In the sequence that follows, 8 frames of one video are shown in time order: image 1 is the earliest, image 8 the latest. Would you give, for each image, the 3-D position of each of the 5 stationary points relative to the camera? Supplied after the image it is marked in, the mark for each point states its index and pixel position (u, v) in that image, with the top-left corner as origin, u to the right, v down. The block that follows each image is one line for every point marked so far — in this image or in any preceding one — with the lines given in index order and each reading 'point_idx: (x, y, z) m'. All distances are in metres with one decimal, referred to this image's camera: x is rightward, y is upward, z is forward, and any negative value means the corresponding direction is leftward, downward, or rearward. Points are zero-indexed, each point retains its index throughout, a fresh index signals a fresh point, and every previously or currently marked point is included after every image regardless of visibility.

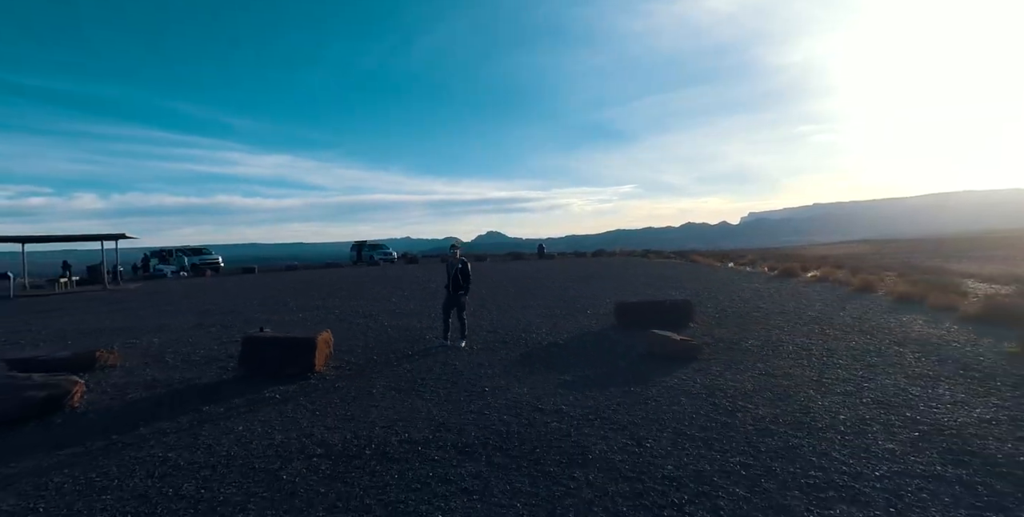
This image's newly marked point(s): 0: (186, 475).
0: (-2.6, -1.7, +3.9) m
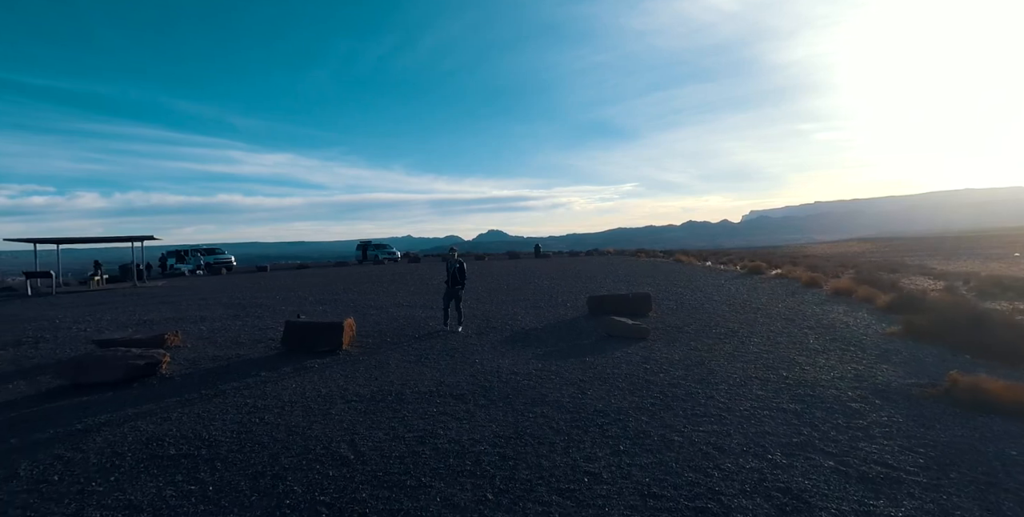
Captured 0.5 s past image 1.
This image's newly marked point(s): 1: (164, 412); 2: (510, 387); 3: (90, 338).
0: (-2.9, -1.7, +5.6) m
1: (-4.1, -1.8, +5.8) m
2: (0.0, -1.6, +5.9) m
3: (-8.2, -1.5, +9.4) m
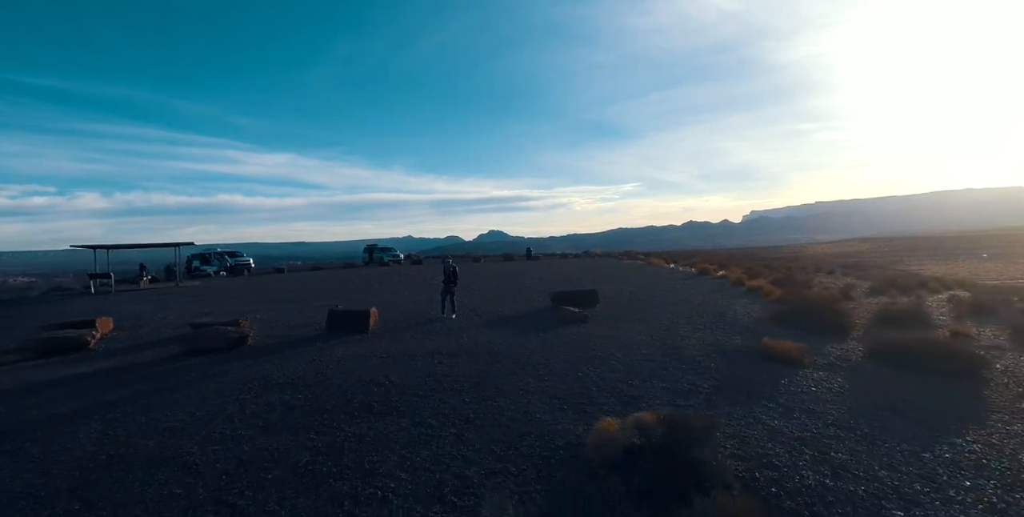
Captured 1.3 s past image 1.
0: (-3.4, -1.9, +8.7) m
1: (-4.6, -1.9, +8.9) m
2: (-0.5, -1.7, +9.0) m
3: (-8.7, -1.7, +12.5) m
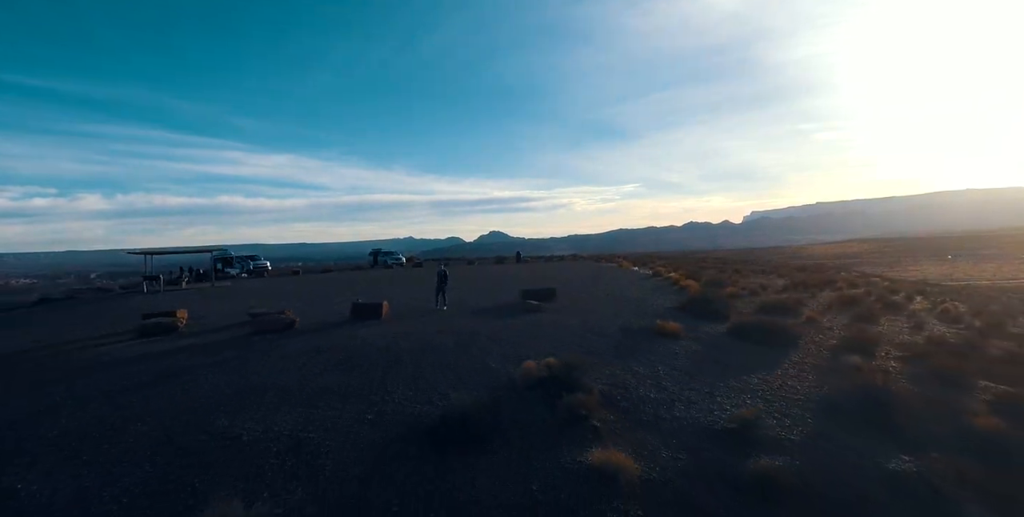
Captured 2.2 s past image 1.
0: (-4.1, -2.1, +12.5) m
1: (-5.3, -2.1, +12.8) m
2: (-1.3, -1.9, +12.9) m
3: (-9.4, -1.9, +16.3) m
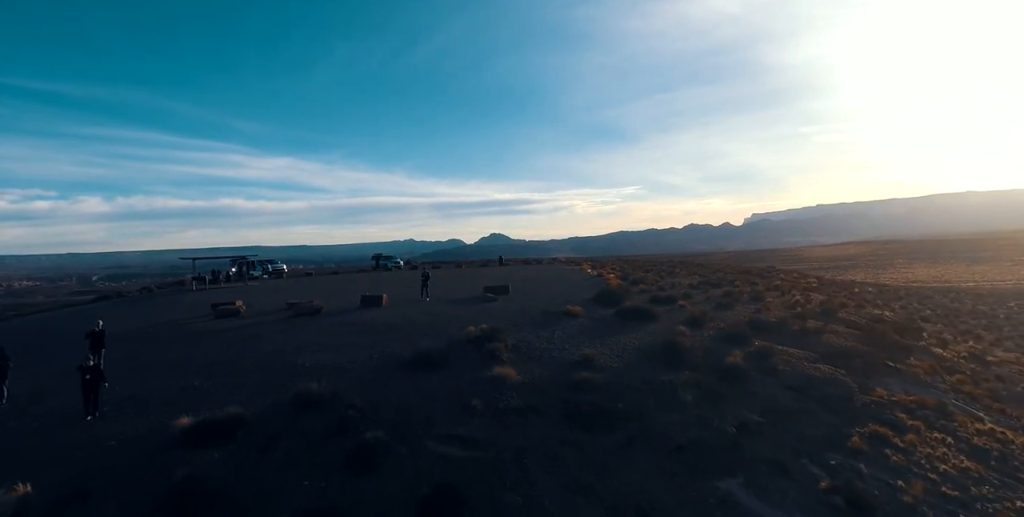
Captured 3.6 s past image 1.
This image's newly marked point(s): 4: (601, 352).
0: (-5.7, -2.3, +18.5) m
1: (-6.9, -2.3, +18.8) m
2: (-2.9, -2.1, +18.9) m
3: (-11.0, -2.1, +22.3) m
4: (+2.6, -2.9, +14.5) m
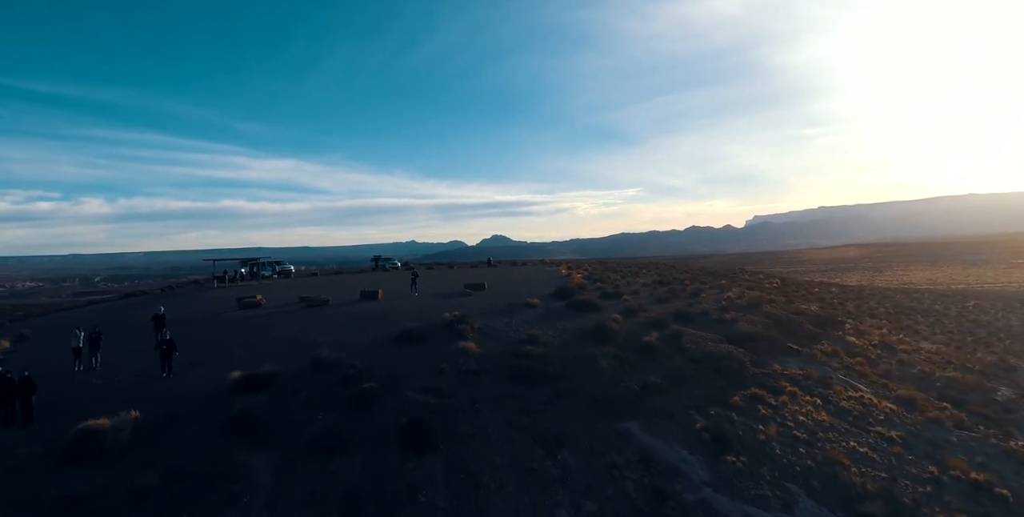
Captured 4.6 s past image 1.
0: (-7.1, -2.3, +22.7) m
1: (-8.3, -2.4, +23.0) m
2: (-4.2, -2.2, +23.1) m
3: (-12.4, -2.2, +26.5) m
4: (+1.3, -2.9, +18.6) m
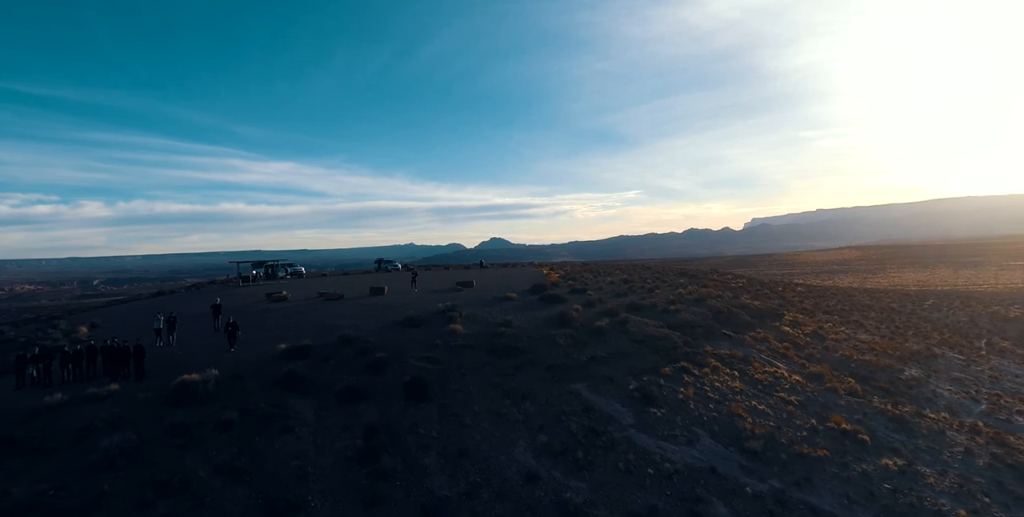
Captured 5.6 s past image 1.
0: (-8.0, -2.5, +27.6) m
1: (-9.3, -2.5, +27.8) m
2: (-5.2, -2.3, +27.9) m
3: (-13.3, -2.3, +31.4) m
4: (+0.3, -3.0, +23.5) m
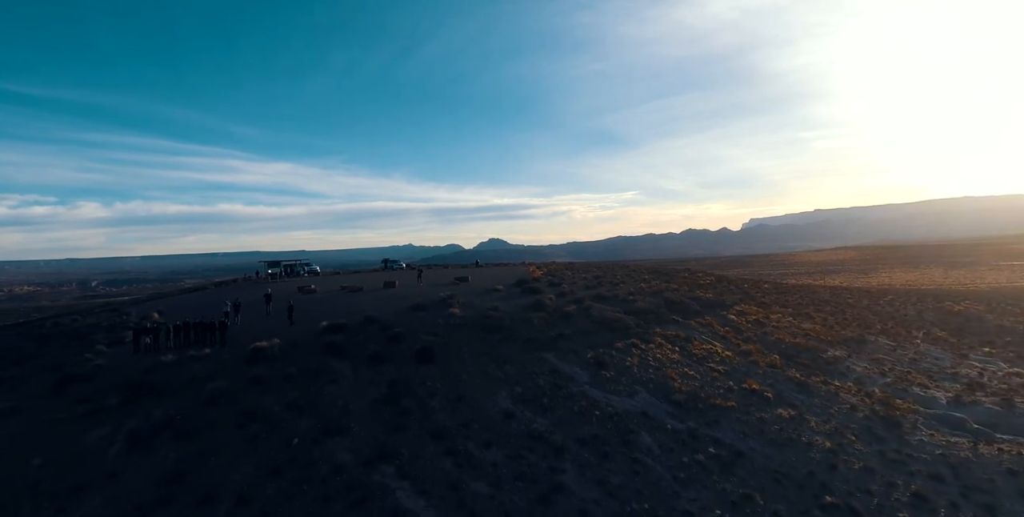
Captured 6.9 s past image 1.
0: (-8.8, -2.4, +33.7) m
1: (-10.1, -2.5, +34.0) m
2: (-6.0, -2.3, +34.1) m
3: (-14.2, -2.3, +37.5) m
4: (-0.5, -3.0, +29.7) m
